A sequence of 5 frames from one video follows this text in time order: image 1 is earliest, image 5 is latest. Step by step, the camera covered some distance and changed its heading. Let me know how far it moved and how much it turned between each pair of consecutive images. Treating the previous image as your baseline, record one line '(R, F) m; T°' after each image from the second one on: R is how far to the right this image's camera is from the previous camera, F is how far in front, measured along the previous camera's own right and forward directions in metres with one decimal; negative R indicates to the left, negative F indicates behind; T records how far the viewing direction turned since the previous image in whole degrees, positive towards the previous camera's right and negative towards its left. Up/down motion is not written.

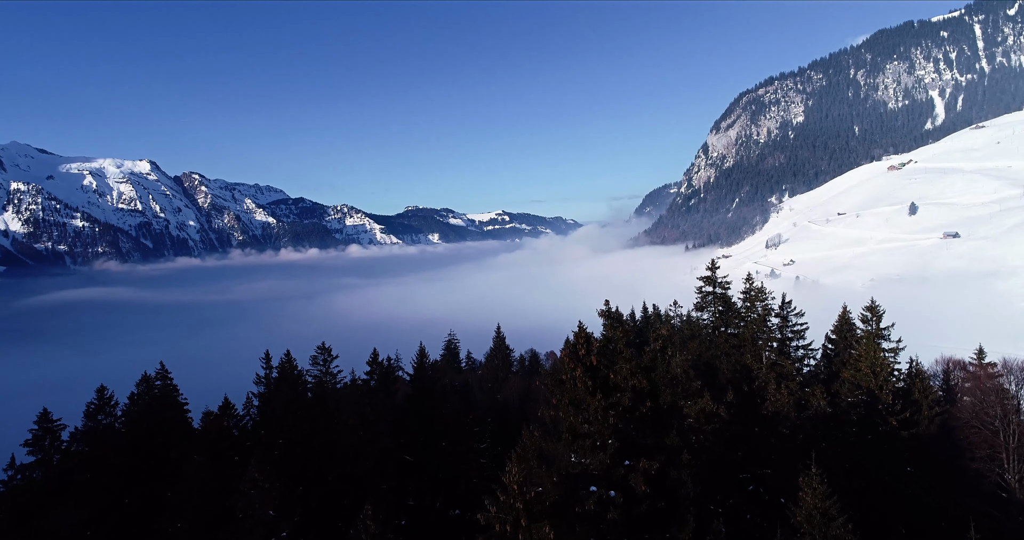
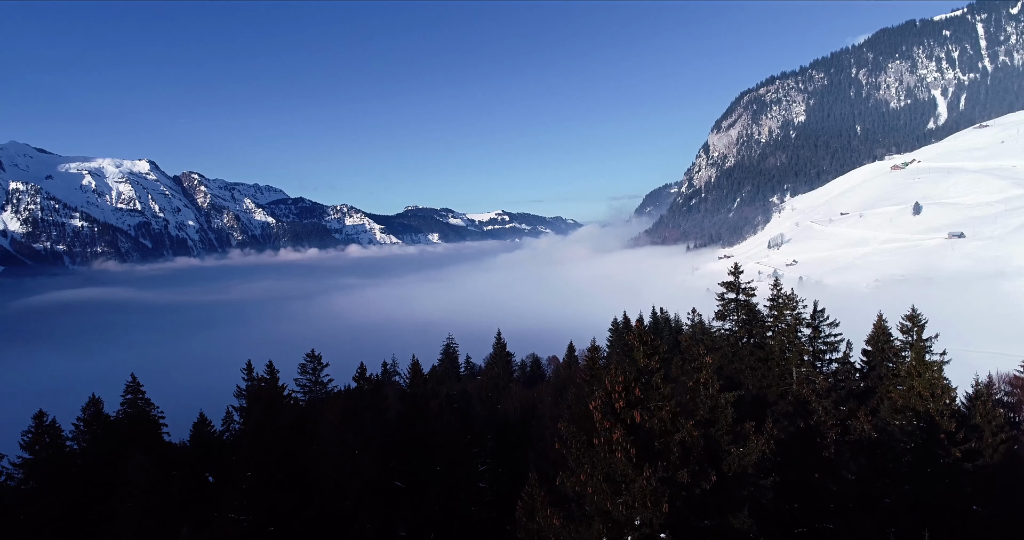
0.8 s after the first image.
(-0.1, +1.9) m; 0°
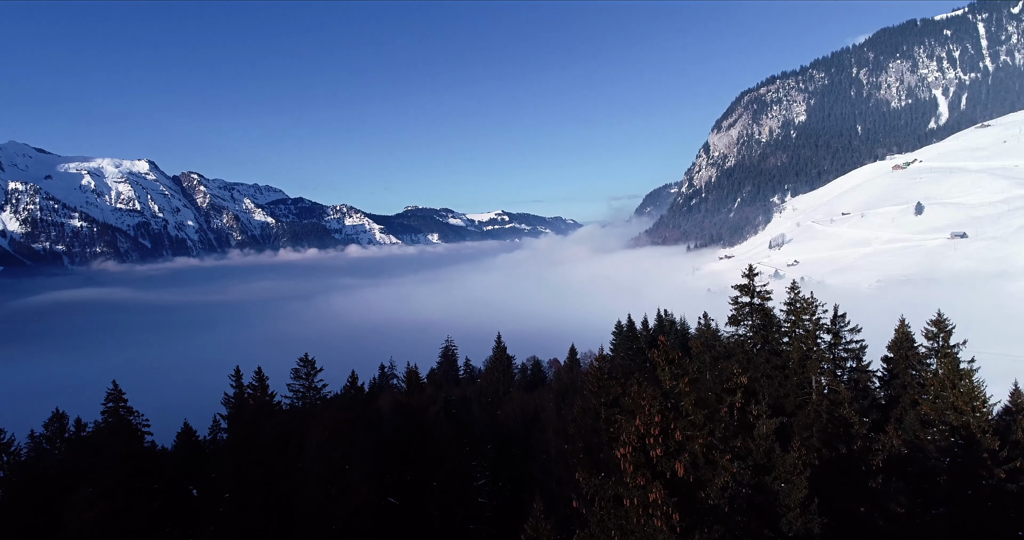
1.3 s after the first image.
(0.0, +1.0) m; 0°
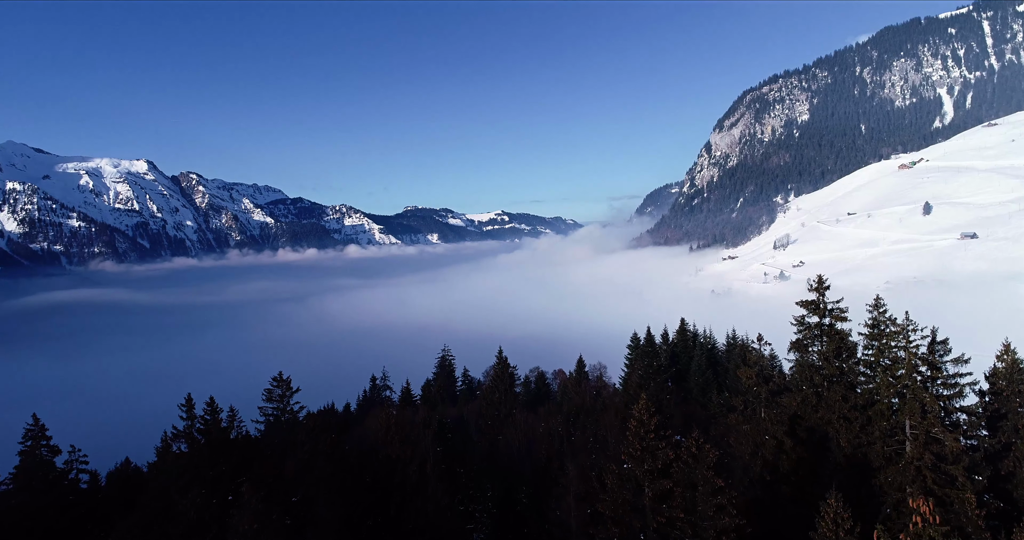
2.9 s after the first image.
(-0.2, +3.6) m; 0°
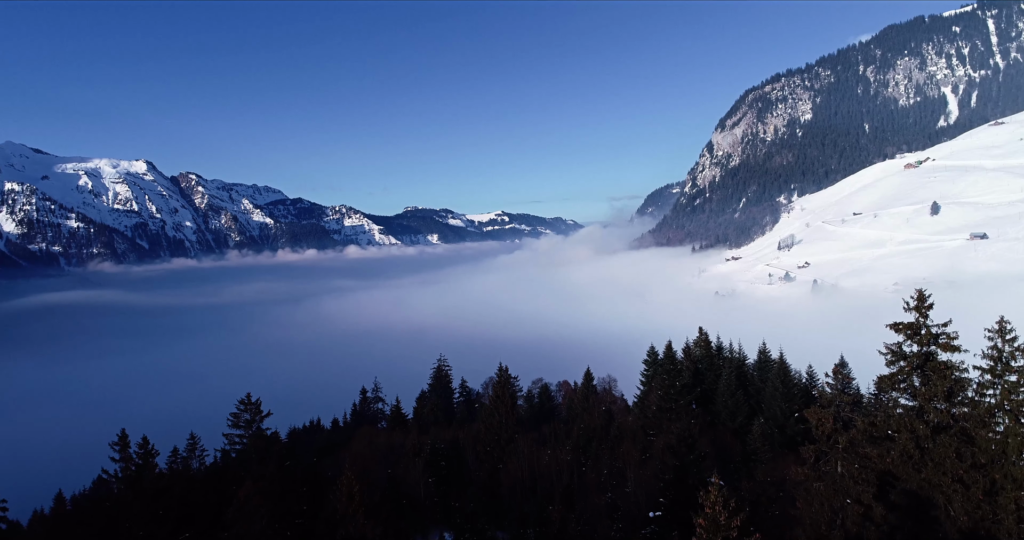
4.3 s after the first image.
(-0.1, +3.2) m; 0°
